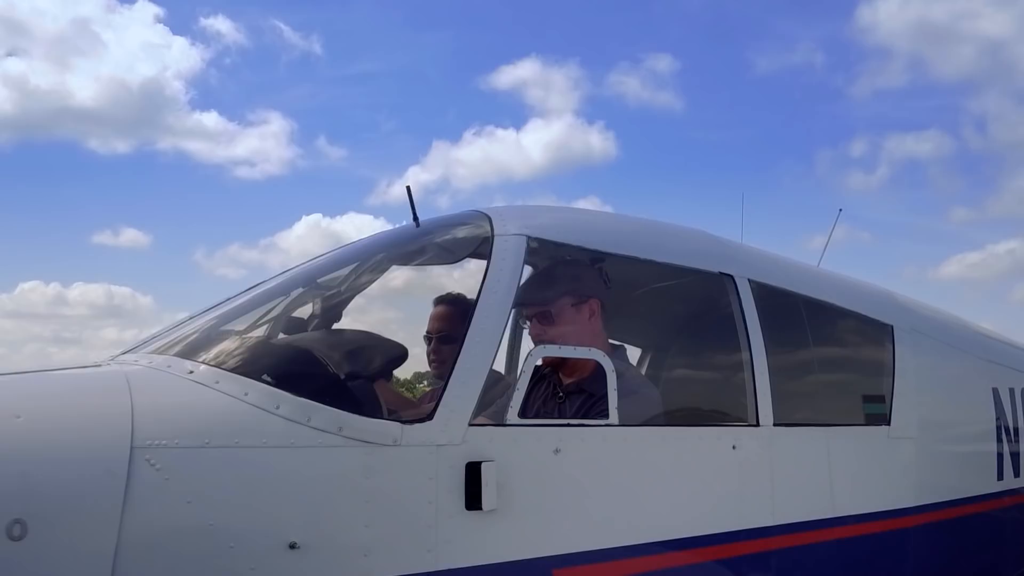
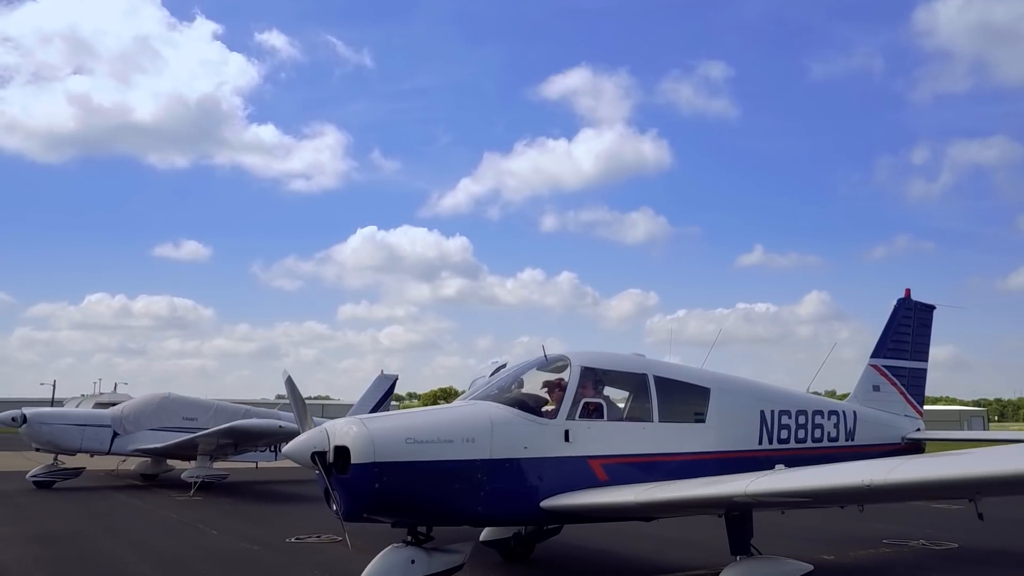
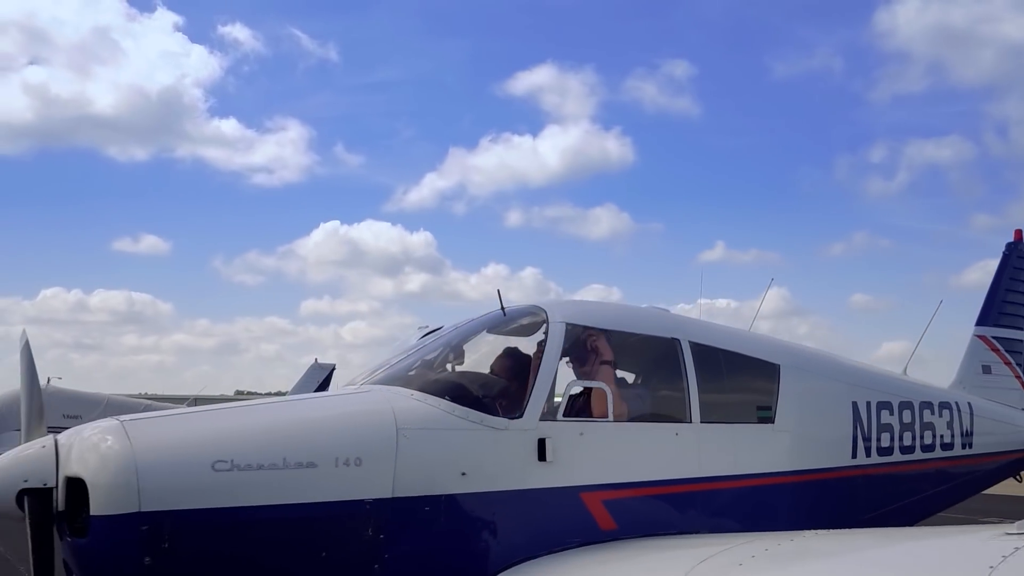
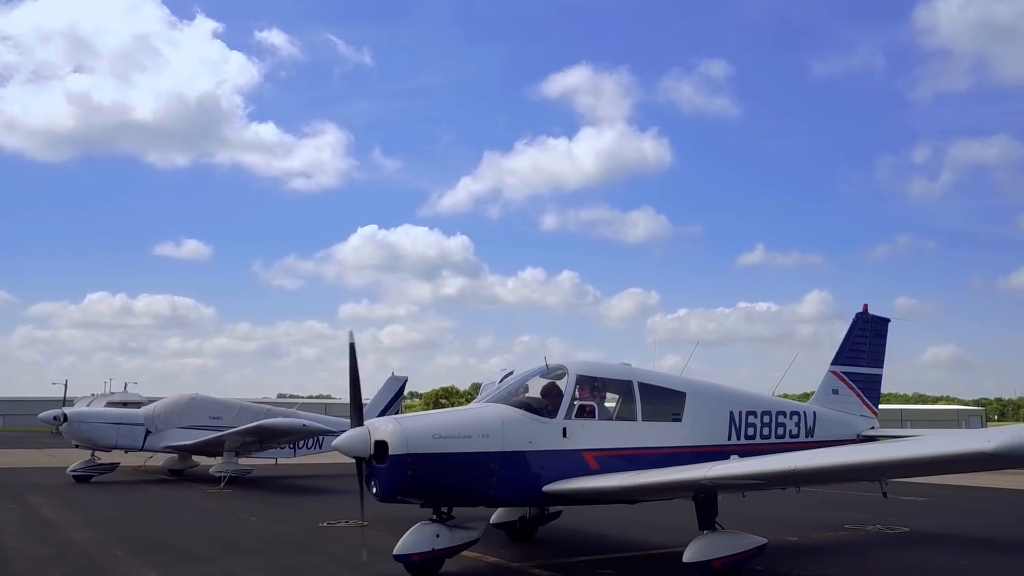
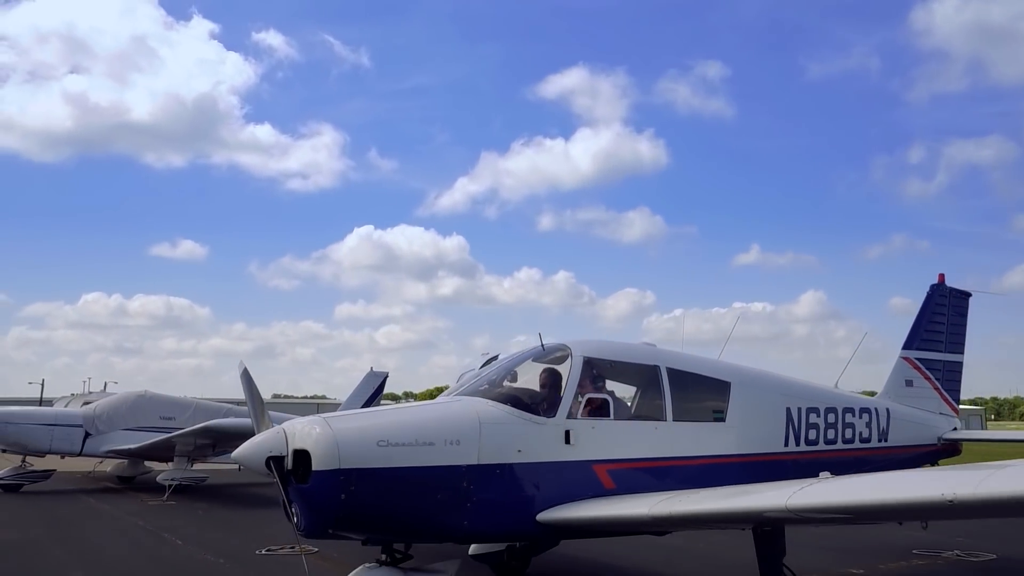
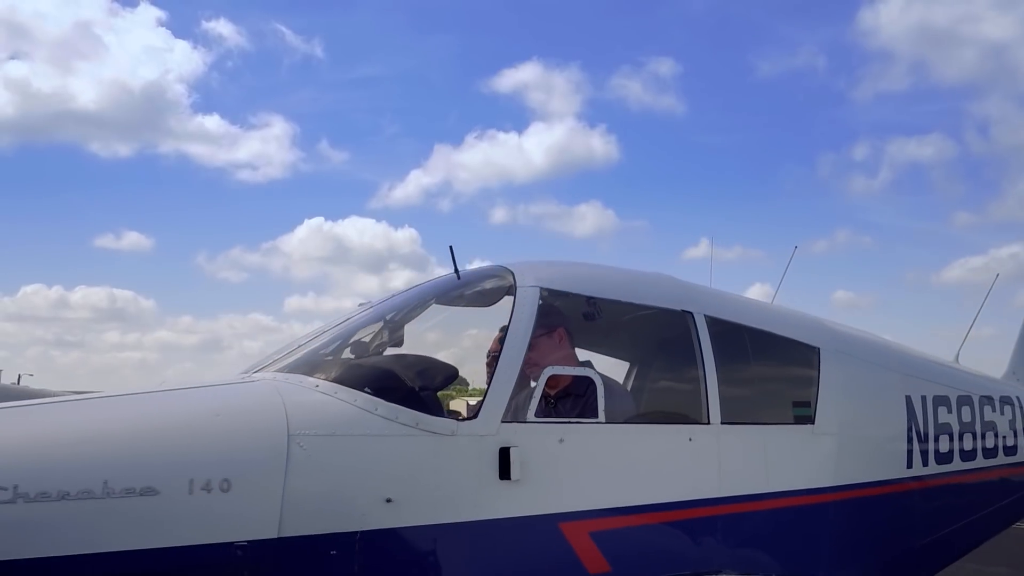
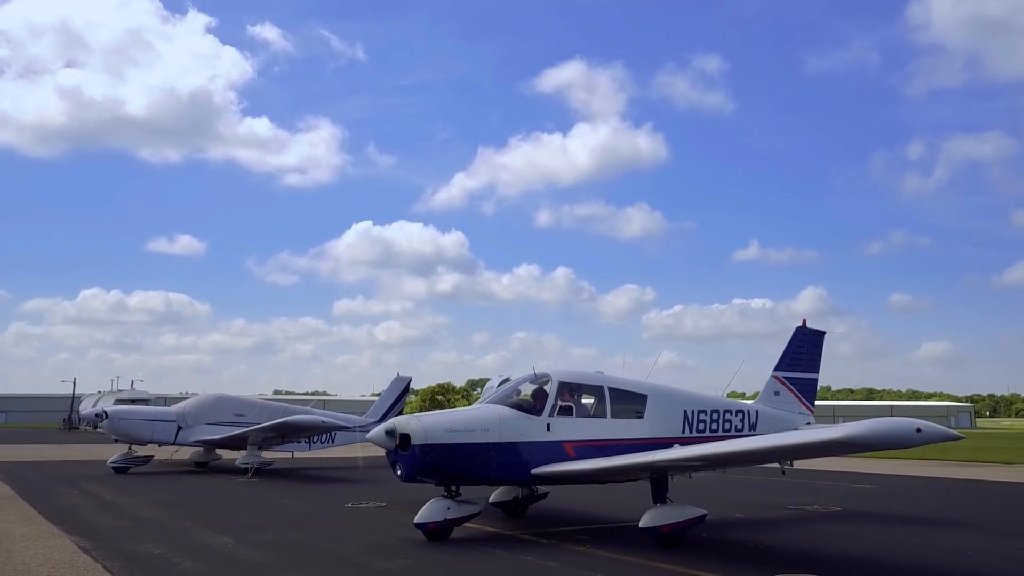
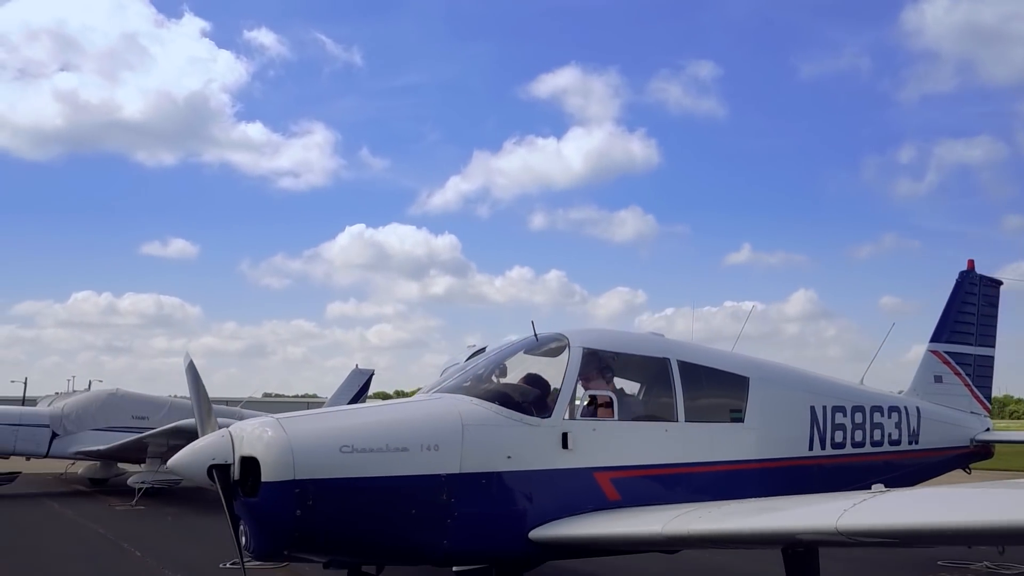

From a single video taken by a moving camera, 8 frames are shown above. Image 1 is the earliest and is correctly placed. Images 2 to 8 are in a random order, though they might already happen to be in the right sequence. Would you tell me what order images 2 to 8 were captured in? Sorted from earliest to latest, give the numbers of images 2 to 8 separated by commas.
6, 3, 8, 5, 2, 4, 7
